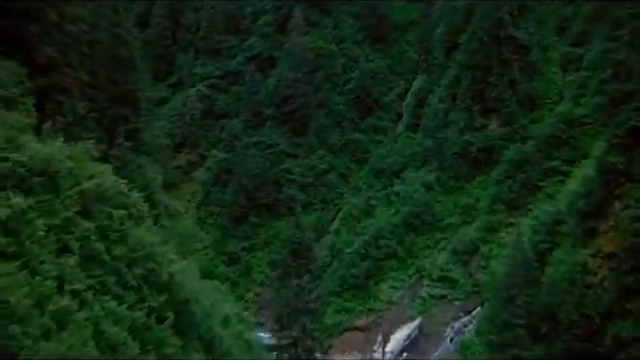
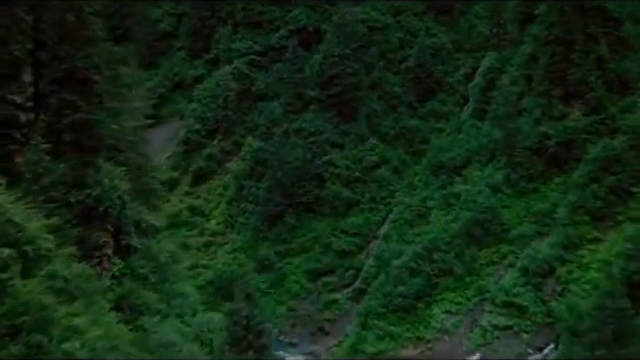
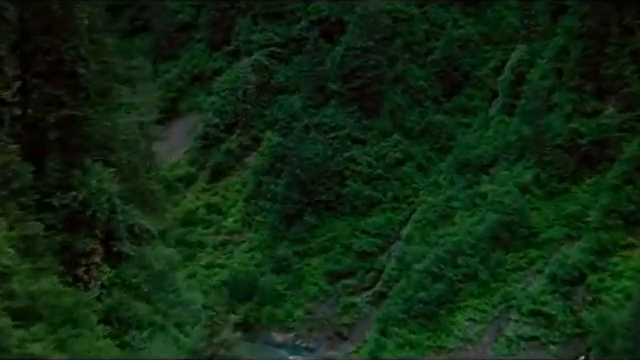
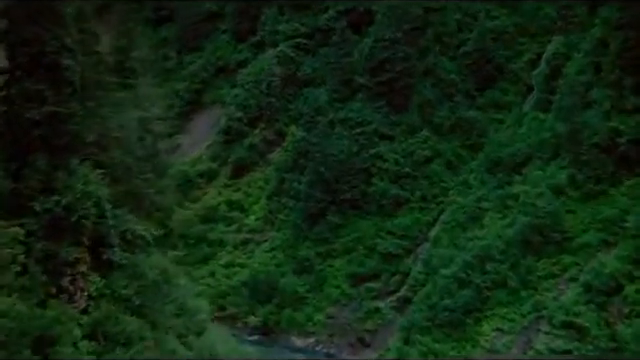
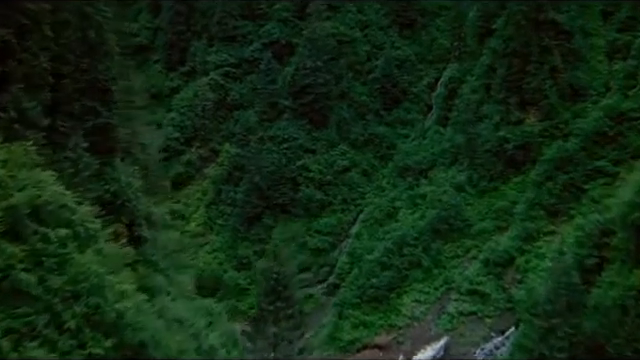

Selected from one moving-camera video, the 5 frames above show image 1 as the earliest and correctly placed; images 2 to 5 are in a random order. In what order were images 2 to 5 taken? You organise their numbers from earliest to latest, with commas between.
5, 2, 3, 4
